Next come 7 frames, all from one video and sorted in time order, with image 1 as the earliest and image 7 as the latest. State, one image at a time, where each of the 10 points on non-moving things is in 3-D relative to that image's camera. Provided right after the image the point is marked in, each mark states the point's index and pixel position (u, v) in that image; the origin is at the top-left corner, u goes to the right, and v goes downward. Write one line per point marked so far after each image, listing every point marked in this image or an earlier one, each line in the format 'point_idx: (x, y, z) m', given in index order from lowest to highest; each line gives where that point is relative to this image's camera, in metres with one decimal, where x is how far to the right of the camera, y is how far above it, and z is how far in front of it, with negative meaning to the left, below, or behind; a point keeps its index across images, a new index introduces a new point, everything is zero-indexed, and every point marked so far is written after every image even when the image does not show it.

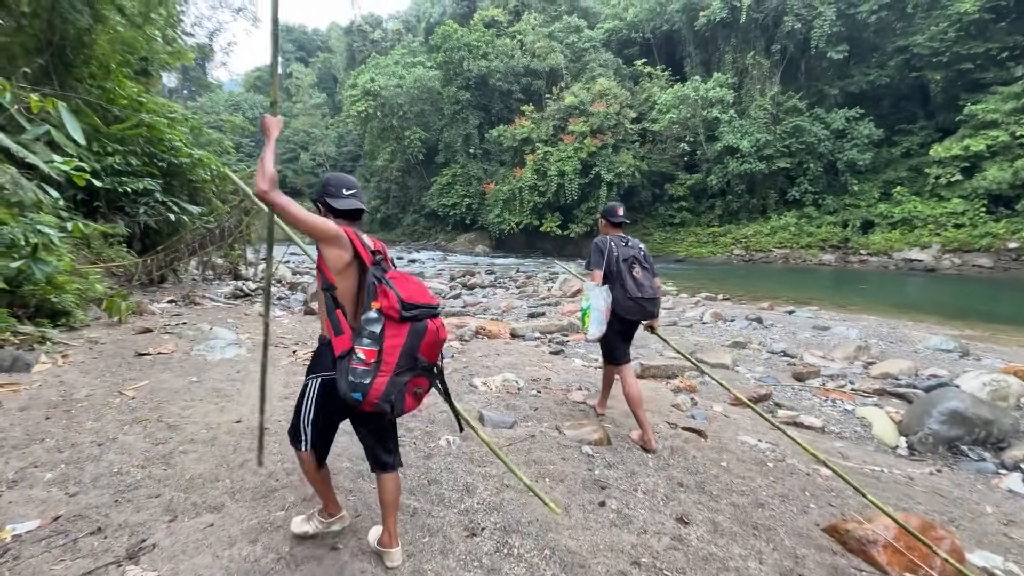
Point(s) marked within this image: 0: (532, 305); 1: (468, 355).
0: (+0.4, -0.4, +8.9) m
1: (-0.4, -0.7, +4.6) m
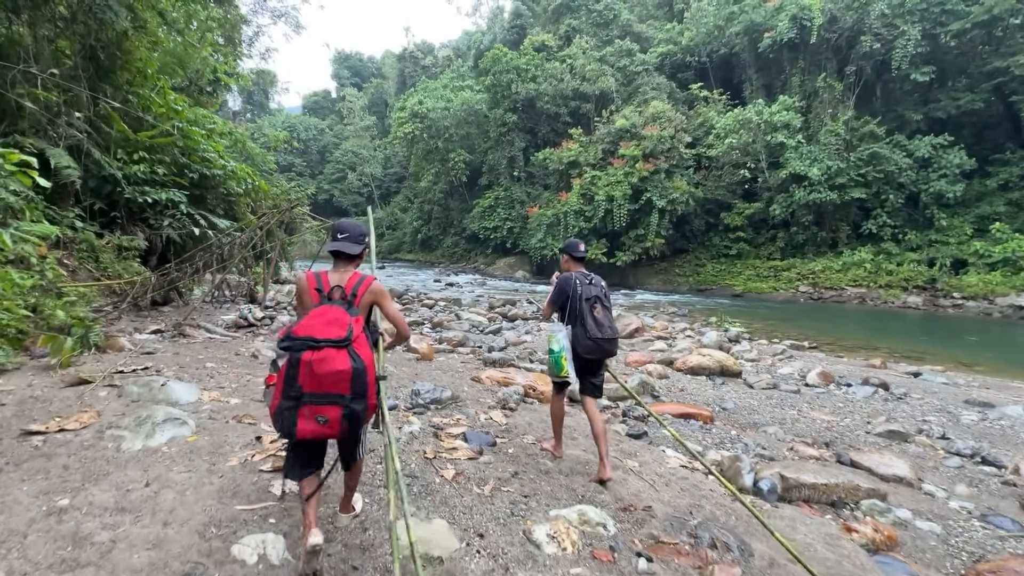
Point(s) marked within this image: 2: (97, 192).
0: (+1.3, -1.0, +7.4) m
1: (0.0, -1.1, +3.2) m
2: (-7.8, +1.8, +8.3) m
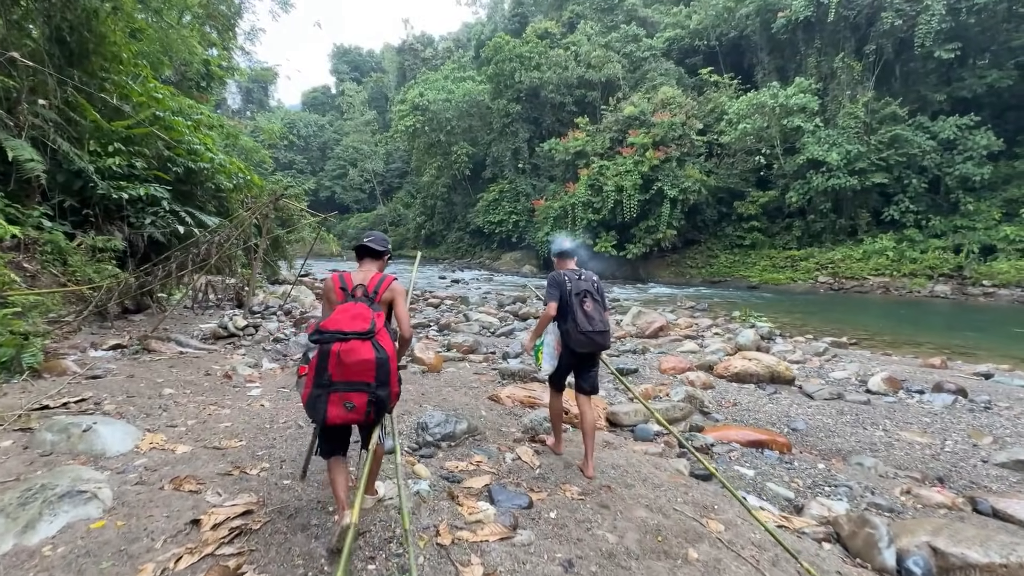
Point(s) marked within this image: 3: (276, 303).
0: (+1.5, -1.0, +6.7) m
1: (+0.2, -1.1, +2.4) m
2: (-7.5, +1.7, +7.6) m
3: (-4.0, -0.3, +7.5) m
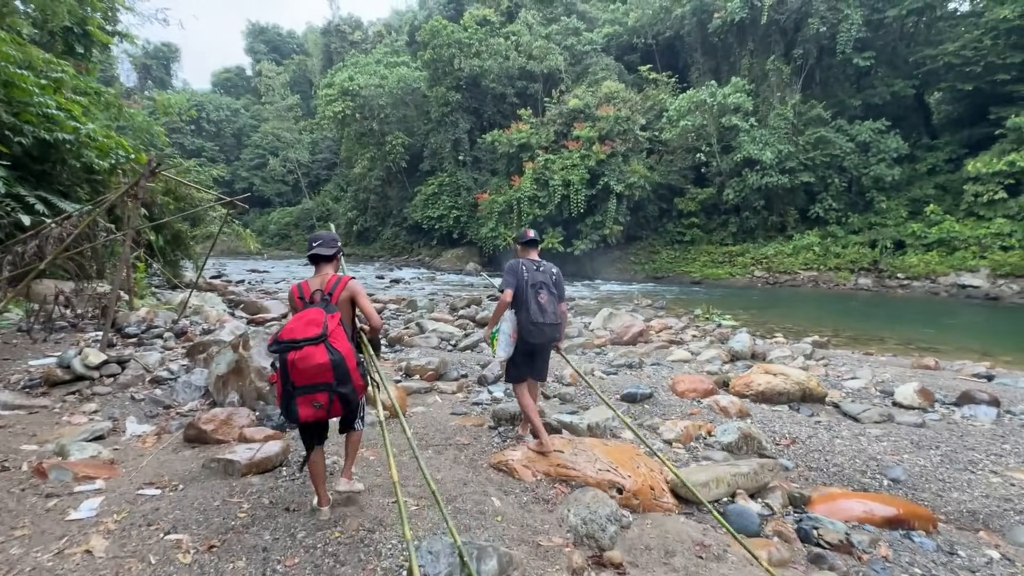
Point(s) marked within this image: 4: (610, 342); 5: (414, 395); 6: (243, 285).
0: (+1.2, -1.0, +5.6) m
1: (+0.6, -1.2, +1.2) m
2: (-7.9, +1.5, +5.2) m
3: (-4.4, -0.4, +5.6) m
4: (+1.7, -0.9, +7.9) m
5: (-0.9, -1.0, +4.3) m
6: (-8.9, +0.1, +14.8) m
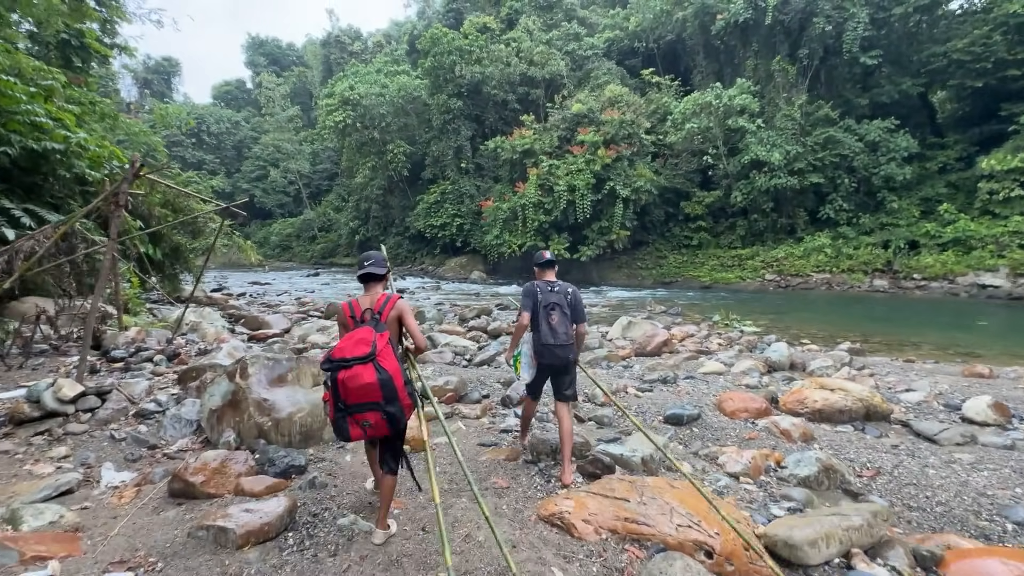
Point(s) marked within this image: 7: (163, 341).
0: (+1.5, -1.1, +5.1) m
1: (+0.8, -1.2, +0.7) m
2: (-7.7, +1.3, +4.8) m
3: (-4.2, -0.6, +5.2) m
4: (+2.0, -1.1, +7.4) m
5: (-0.6, -1.1, +3.9) m
6: (-8.6, -0.3, +14.4) m
7: (-4.1, -0.6, +5.3) m
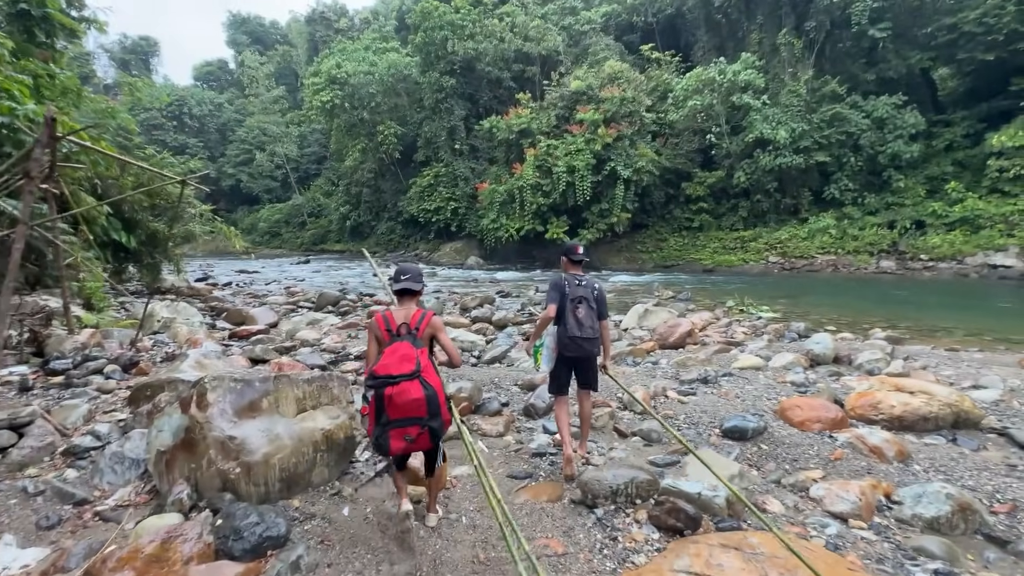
0: (+1.7, -1.0, +4.4) m
1: (+1.1, -1.3, +0.1) m
2: (-7.5, +1.3, +3.9) m
3: (-4.0, -0.5, +4.4) m
4: (+2.2, -0.9, +6.7) m
5: (-0.4, -1.1, +3.2) m
6: (-8.6, 0.0, +13.6) m
7: (-3.9, -0.6, +4.5) m
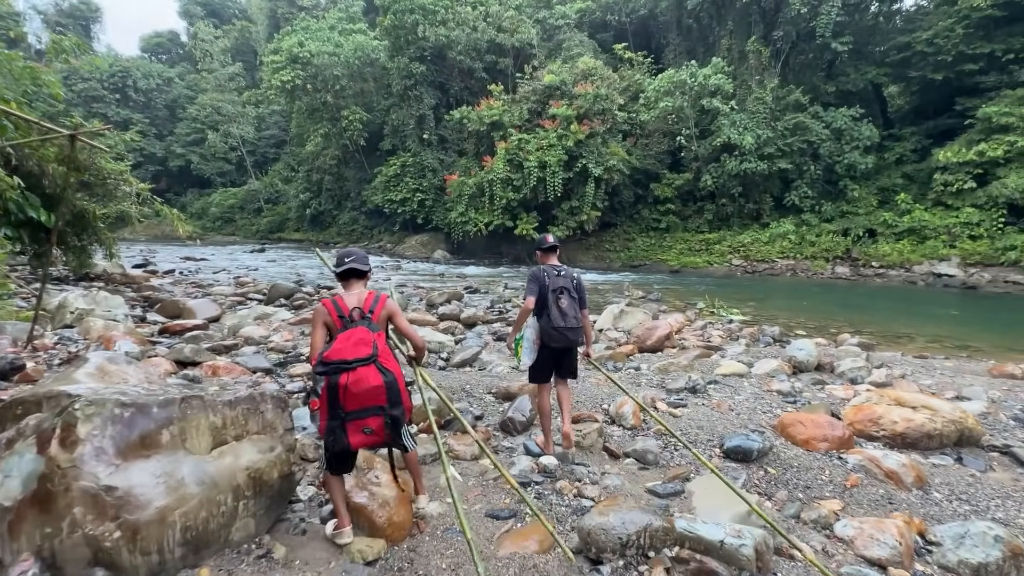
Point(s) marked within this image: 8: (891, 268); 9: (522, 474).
0: (+1.5, -1.0, +4.1) m
1: (+1.2, -1.3, -0.3) m
2: (-7.6, +1.5, +2.8) m
3: (-4.2, -0.4, +3.6) m
4: (+1.8, -0.9, +6.4) m
5: (-0.6, -1.0, +2.7) m
6: (-9.5, +0.3, +12.4) m
7: (-4.1, -0.4, +3.7) m
8: (+16.6, +0.9, +19.3) m
9: (+0.1, -1.1, +2.6) m
